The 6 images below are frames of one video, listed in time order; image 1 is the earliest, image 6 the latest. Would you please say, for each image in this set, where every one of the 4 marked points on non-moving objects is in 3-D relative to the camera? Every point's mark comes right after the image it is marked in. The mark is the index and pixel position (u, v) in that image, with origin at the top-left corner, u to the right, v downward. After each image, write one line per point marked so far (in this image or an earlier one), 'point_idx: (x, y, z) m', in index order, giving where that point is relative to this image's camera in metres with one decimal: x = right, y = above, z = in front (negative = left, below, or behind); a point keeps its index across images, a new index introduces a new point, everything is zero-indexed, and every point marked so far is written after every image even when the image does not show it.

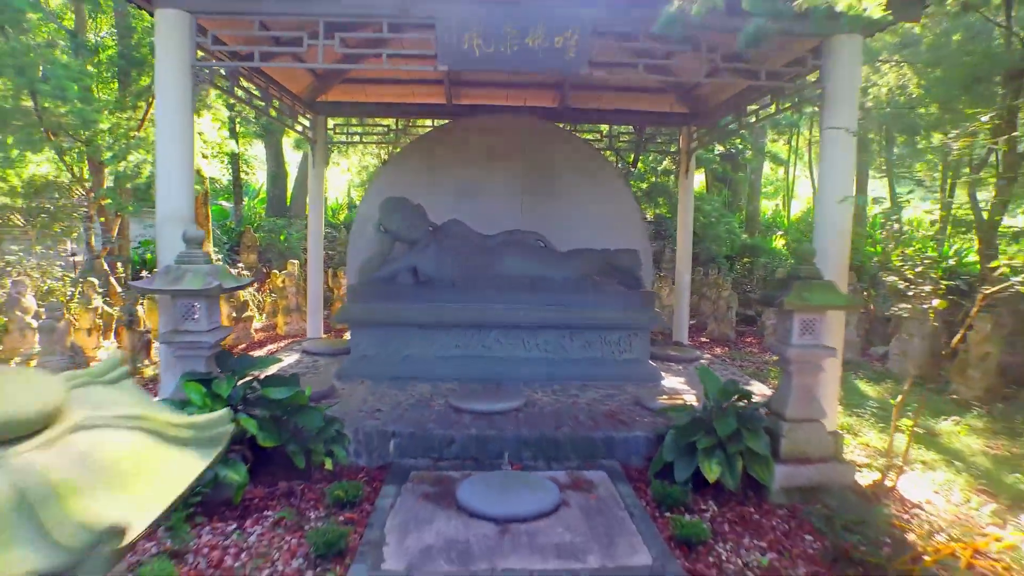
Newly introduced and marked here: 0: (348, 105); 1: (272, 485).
0: (-0.9, +0.9, +6.3) m
1: (-0.6, -0.5, +3.2) m
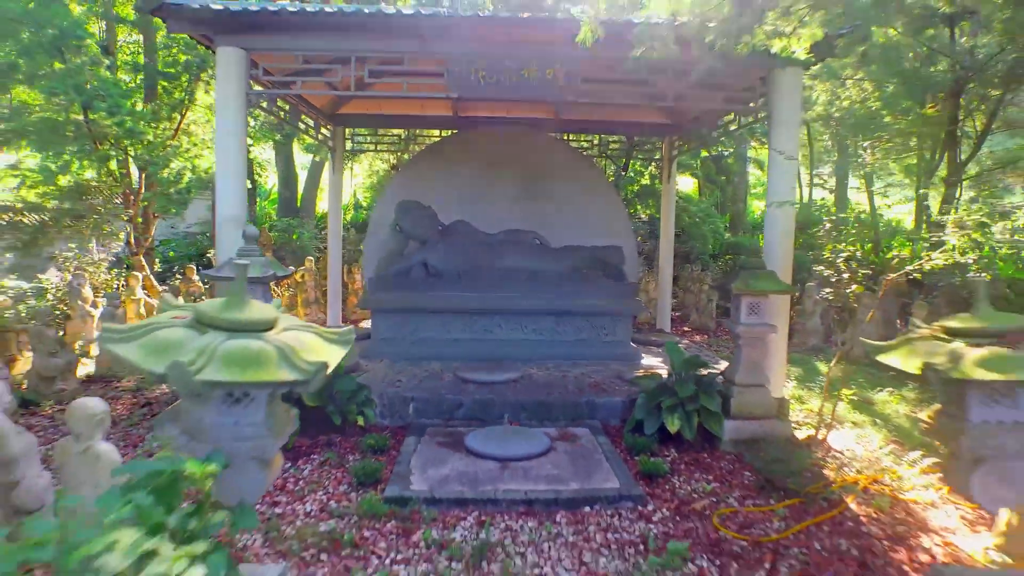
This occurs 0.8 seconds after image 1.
0: (-0.9, +1.0, +7.0) m
1: (-0.7, -0.5, +4.0) m
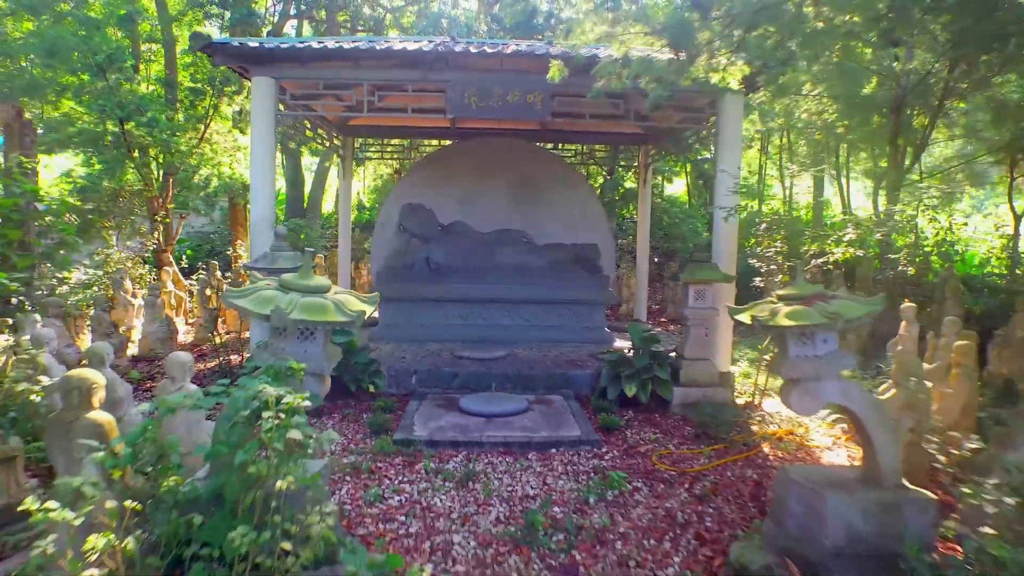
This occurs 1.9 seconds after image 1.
0: (-0.9, +1.0, +7.8) m
1: (-0.7, -0.5, +4.8) m
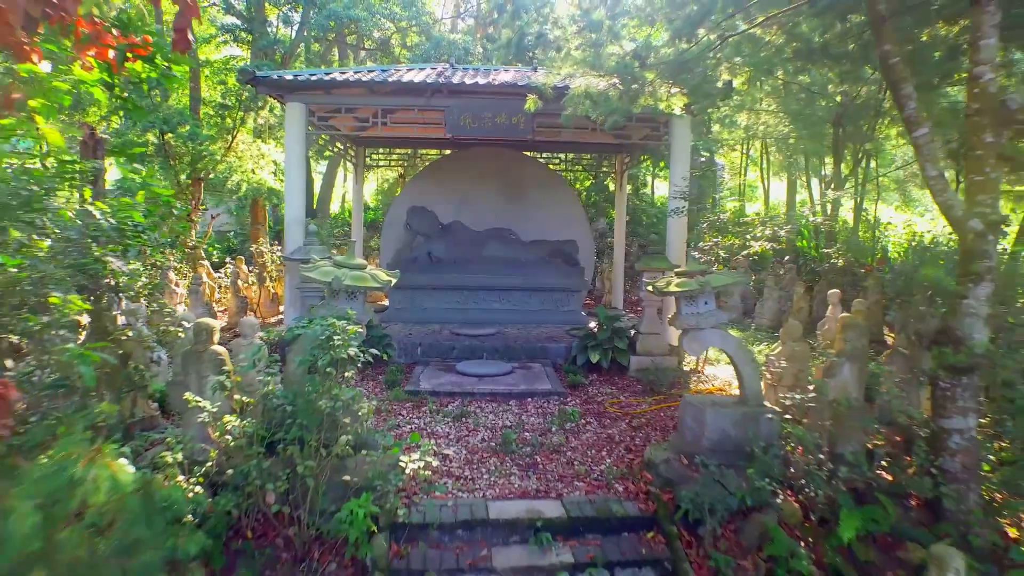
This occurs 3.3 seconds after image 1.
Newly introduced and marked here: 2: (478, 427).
0: (-1.0, +1.1, +8.9) m
1: (-0.8, -0.4, +5.9) m
2: (-0.1, -0.5, +4.2) m
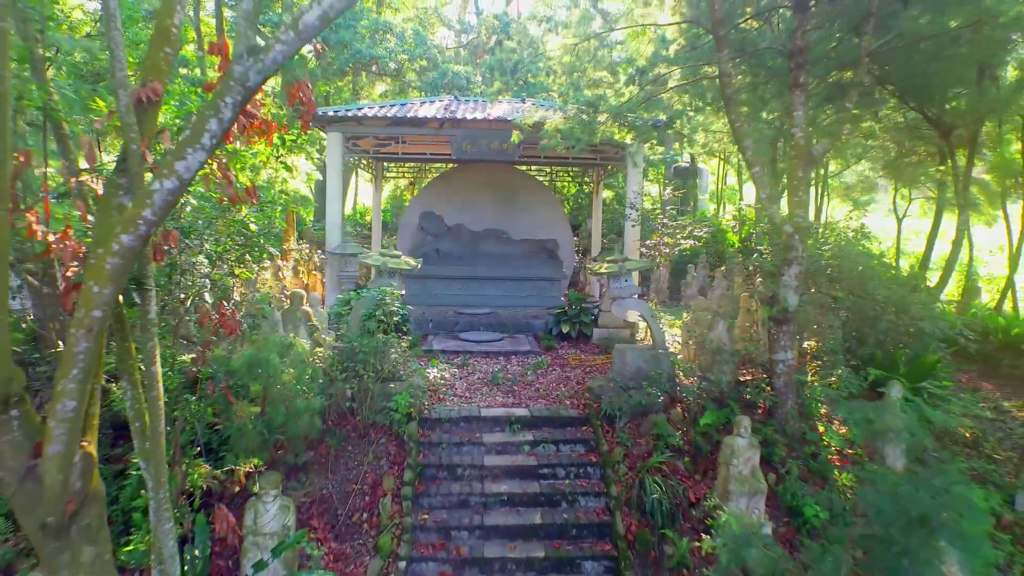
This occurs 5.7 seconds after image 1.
0: (-1.0, +1.2, +10.6) m
1: (-0.8, -0.3, +7.6) m
2: (-0.2, -0.4, +6.0) m
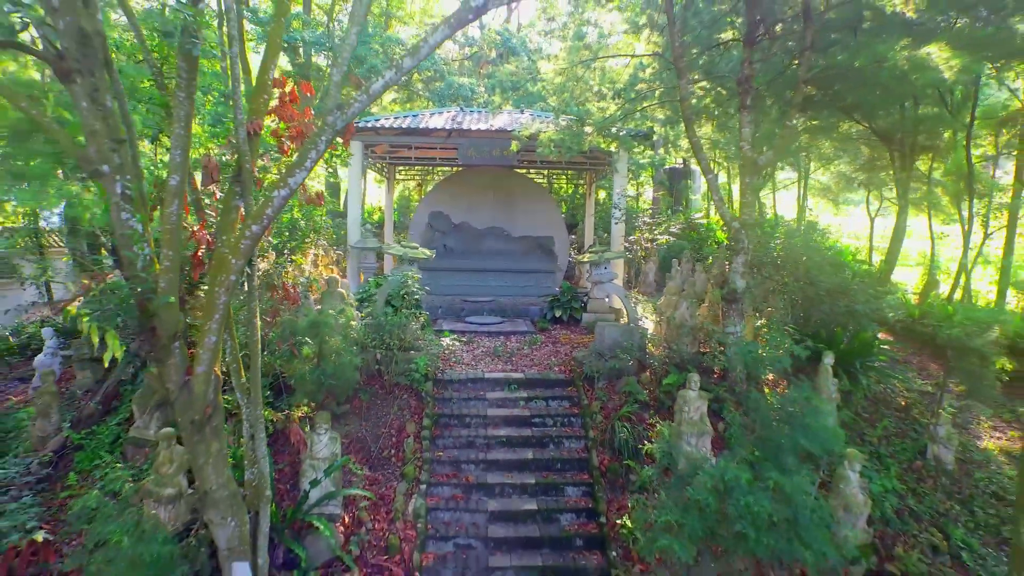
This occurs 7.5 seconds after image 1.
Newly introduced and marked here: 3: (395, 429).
0: (-1.0, +1.2, +11.6) m
1: (-0.8, -0.2, +8.6) m
2: (-0.2, -0.3, +7.0) m
3: (-0.5, -0.6, +5.2) m
